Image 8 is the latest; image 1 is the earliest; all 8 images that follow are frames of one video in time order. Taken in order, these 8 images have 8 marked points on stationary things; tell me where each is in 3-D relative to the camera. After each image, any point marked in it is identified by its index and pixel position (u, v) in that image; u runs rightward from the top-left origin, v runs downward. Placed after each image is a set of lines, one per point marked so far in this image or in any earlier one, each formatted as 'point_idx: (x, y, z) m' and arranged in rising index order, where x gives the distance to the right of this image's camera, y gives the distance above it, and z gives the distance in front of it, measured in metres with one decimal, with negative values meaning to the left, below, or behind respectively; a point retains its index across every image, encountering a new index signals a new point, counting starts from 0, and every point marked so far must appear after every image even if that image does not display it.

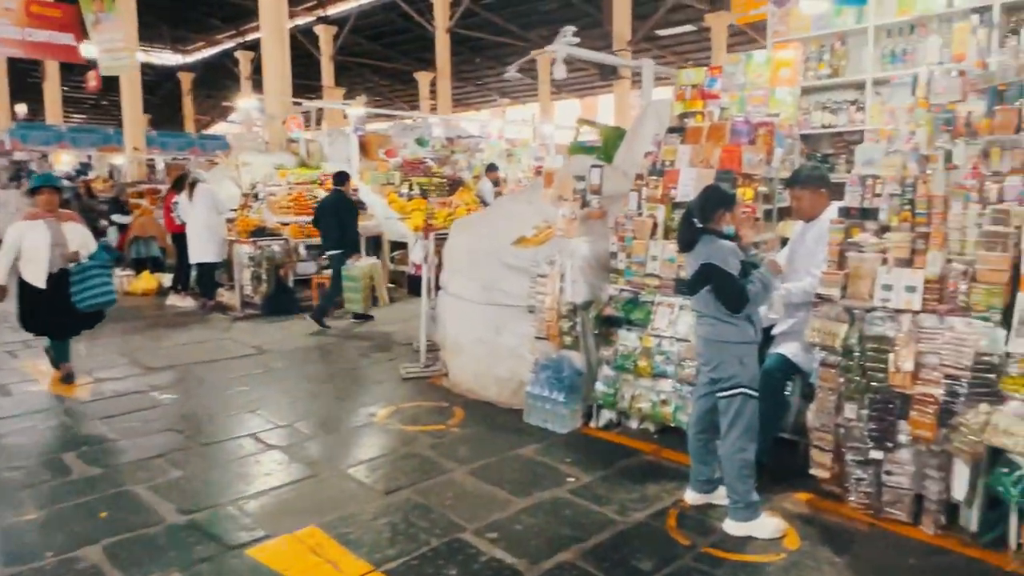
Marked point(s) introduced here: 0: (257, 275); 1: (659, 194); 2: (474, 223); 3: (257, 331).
0: (-3.0, +0.2, +8.2) m
1: (+0.8, +0.5, +4.0) m
2: (-0.3, +0.5, +5.1) m
3: (-2.6, -0.4, +7.2) m
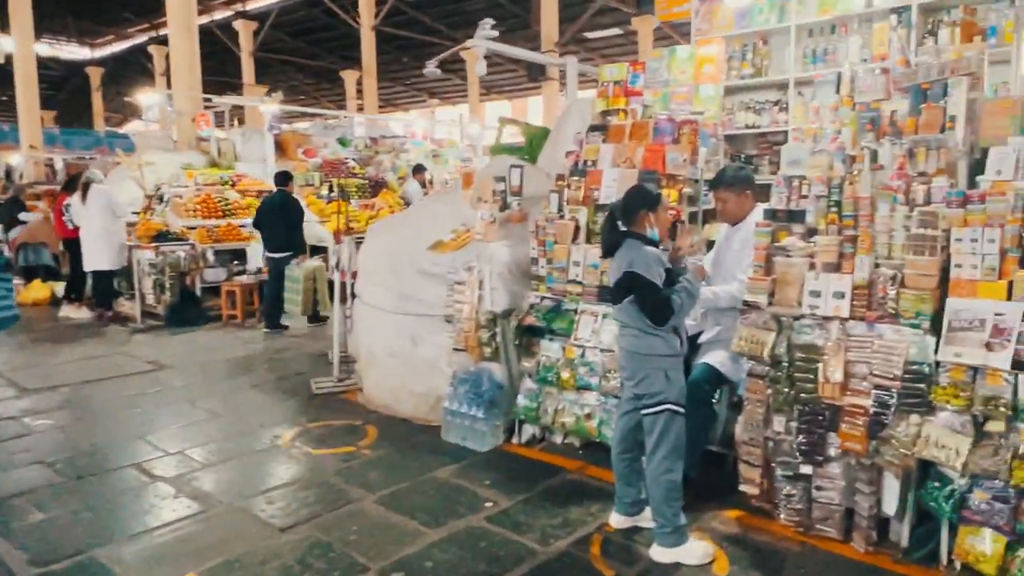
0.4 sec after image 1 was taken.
0: (-3.8, +0.1, +7.6) m
1: (+0.4, +0.5, +3.7) m
2: (-0.8, +0.4, +4.7) m
3: (-3.3, -0.5, +6.7) m
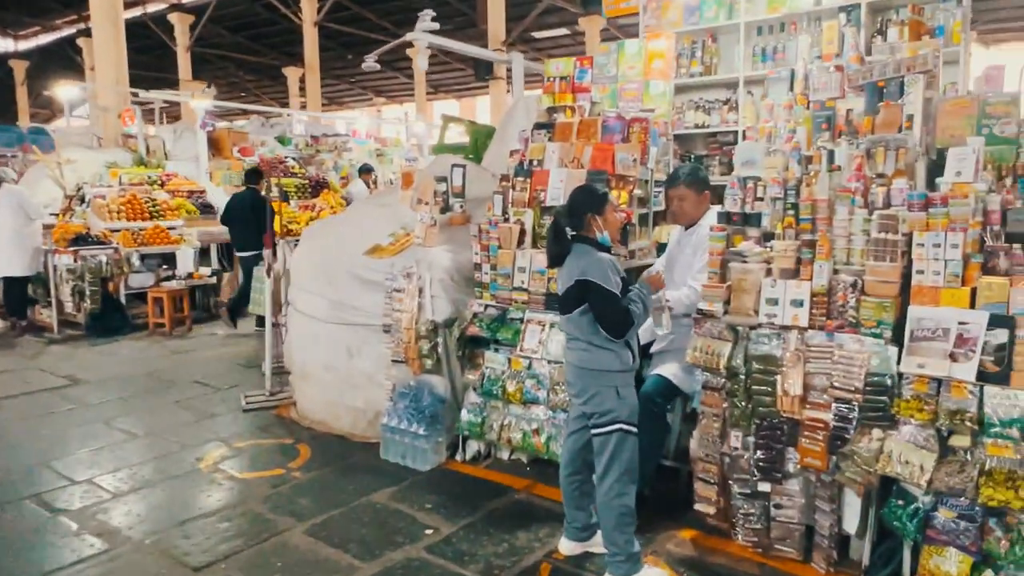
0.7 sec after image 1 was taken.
0: (-4.4, 0.0, +7.1) m
1: (+0.1, +0.5, +3.5) m
2: (-1.2, +0.4, +4.4) m
3: (-3.8, -0.6, +6.2) m
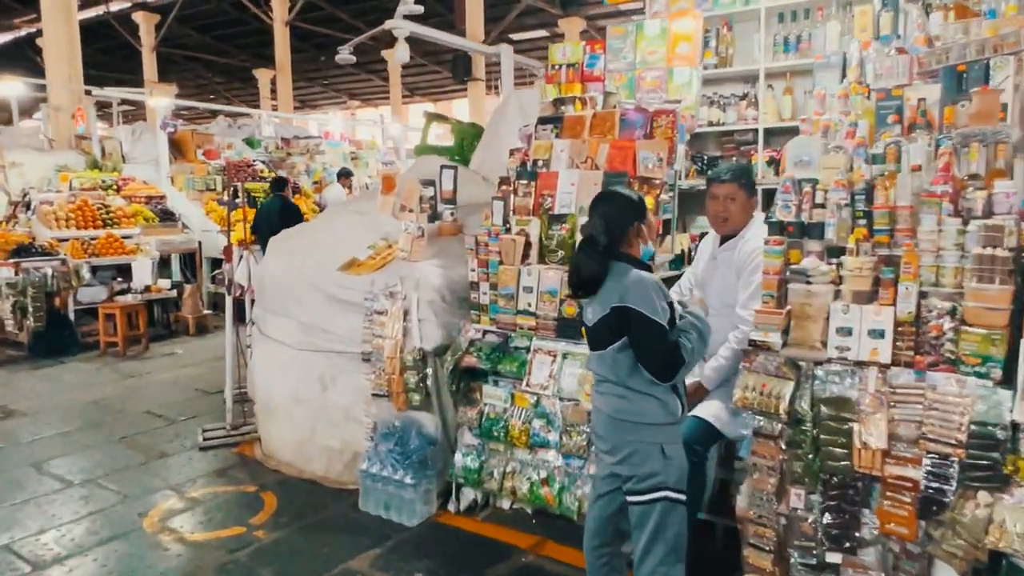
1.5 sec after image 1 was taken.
0: (-4.5, -0.2, +6.4) m
1: (+0.1, +0.4, +3.0) m
2: (-1.2, +0.3, +3.9) m
3: (-3.9, -0.7, +5.5) m
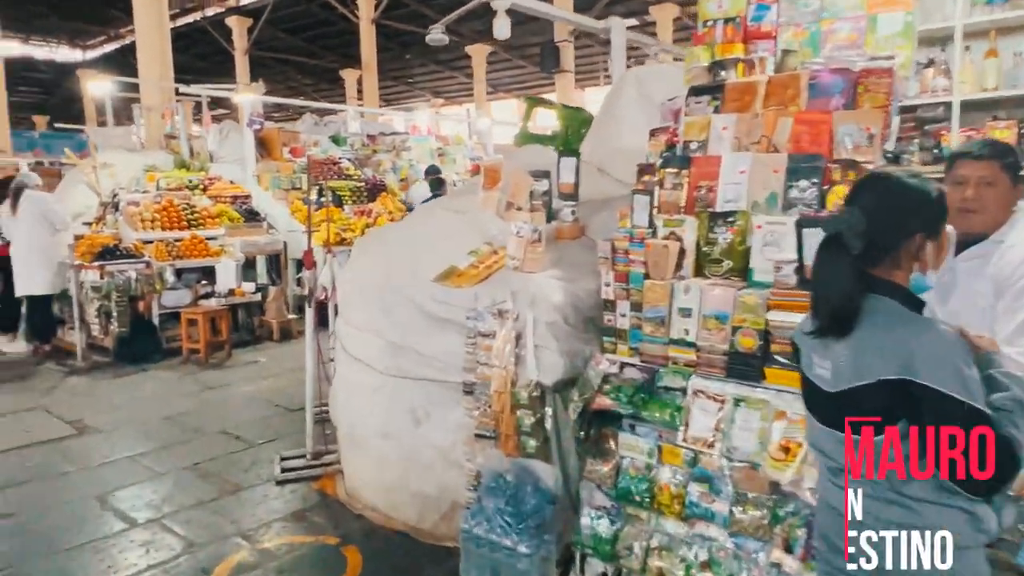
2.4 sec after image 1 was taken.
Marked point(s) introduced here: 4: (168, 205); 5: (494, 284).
0: (-3.6, -0.2, +6.2) m
1: (+0.6, +0.3, +2.3) m
2: (-0.6, +0.2, +3.3) m
3: (-3.1, -0.8, +5.2) m
4: (-3.5, +0.8, +7.1) m
5: (-0.1, 0.0, +2.7) m
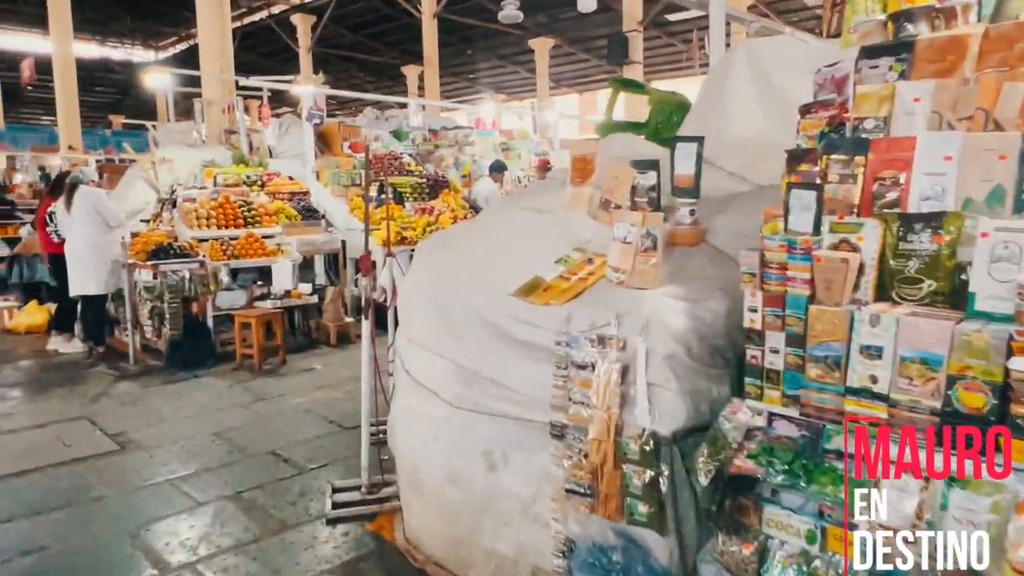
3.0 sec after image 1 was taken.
0: (-3.0, -0.2, +5.9) m
1: (+0.8, +0.2, +1.7) m
2: (-0.3, +0.2, +2.8) m
3: (-2.6, -0.8, +4.9) m
4: (-2.8, +0.8, +6.8) m
5: (+0.2, 0.0, +2.2) m
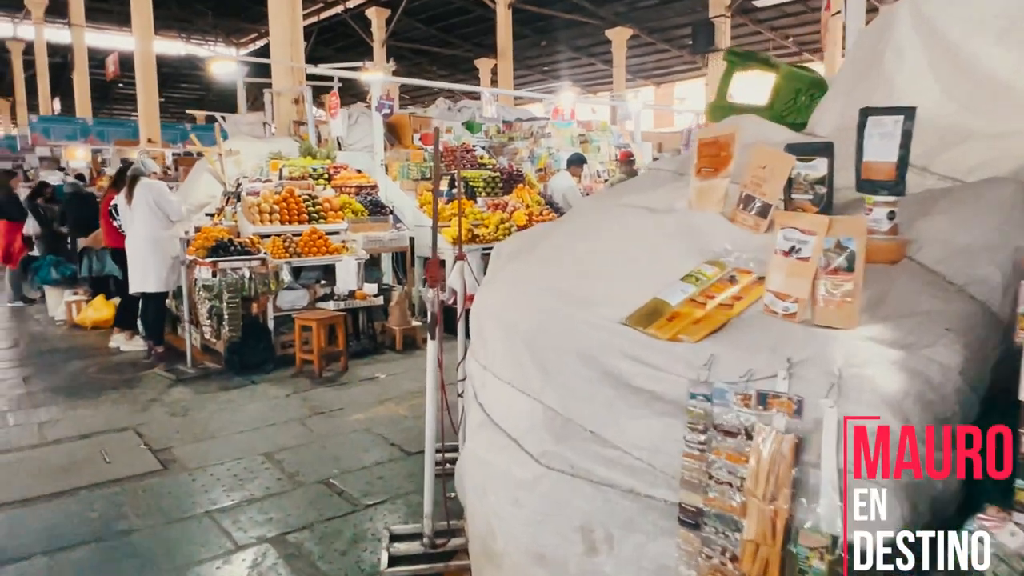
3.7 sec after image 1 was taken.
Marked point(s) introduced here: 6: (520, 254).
0: (-2.4, -0.2, +5.6) m
1: (+1.1, +0.1, +1.0) m
2: (+0.1, +0.1, +2.2) m
3: (-2.1, -0.8, +4.6) m
4: (-2.0, +0.8, +6.4) m
5: (+0.5, -0.1, +1.5) m
6: (0.0, +0.1, +2.5) m
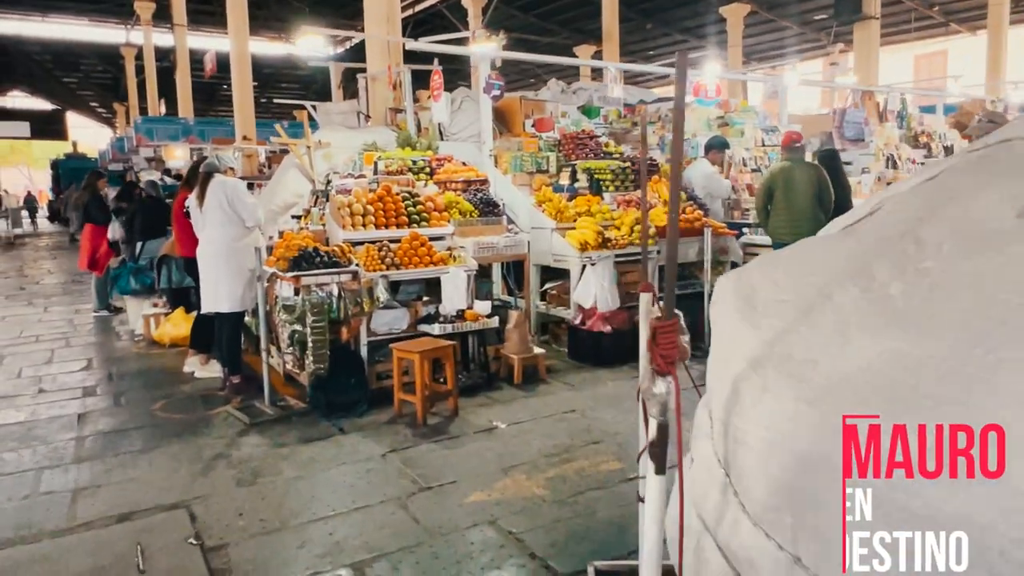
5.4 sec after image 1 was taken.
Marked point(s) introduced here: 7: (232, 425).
0: (-1.4, -0.3, +4.6) m
1: (+1.4, 0.0, -0.4) m
2: (+0.6, -0.1, +0.9) m
3: (-1.2, -0.9, +3.5) m
4: (-1.0, +0.7, +5.3) m
5: (+0.9, -0.3, +0.2) m
6: (+0.6, 0.0, +1.1) m
7: (-1.7, -0.8, +4.3) m
